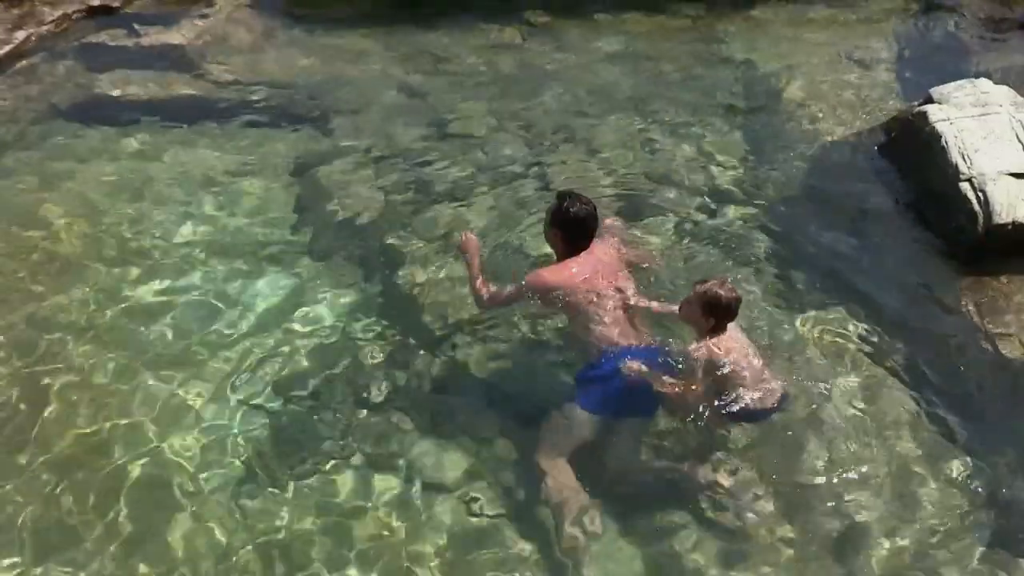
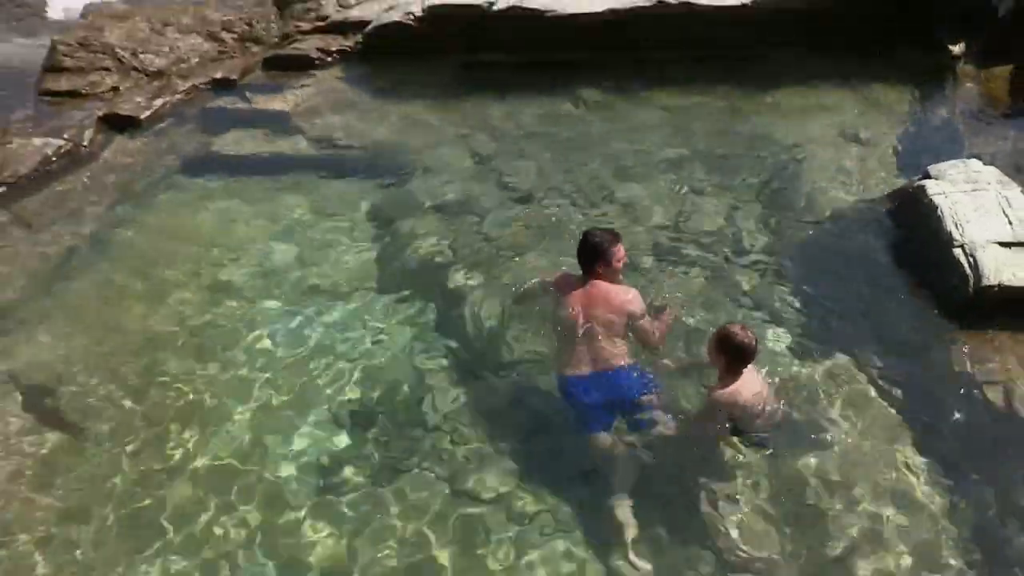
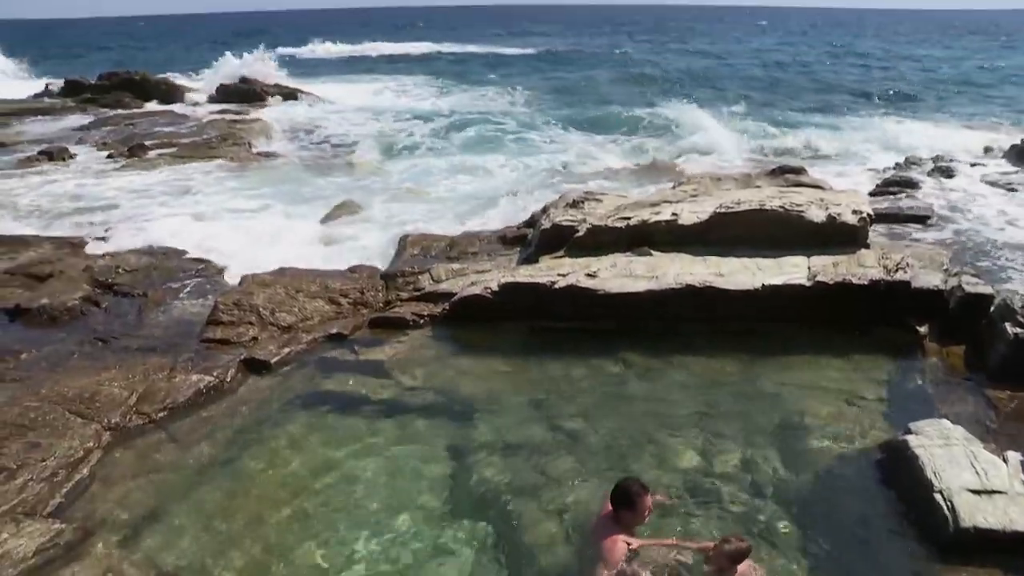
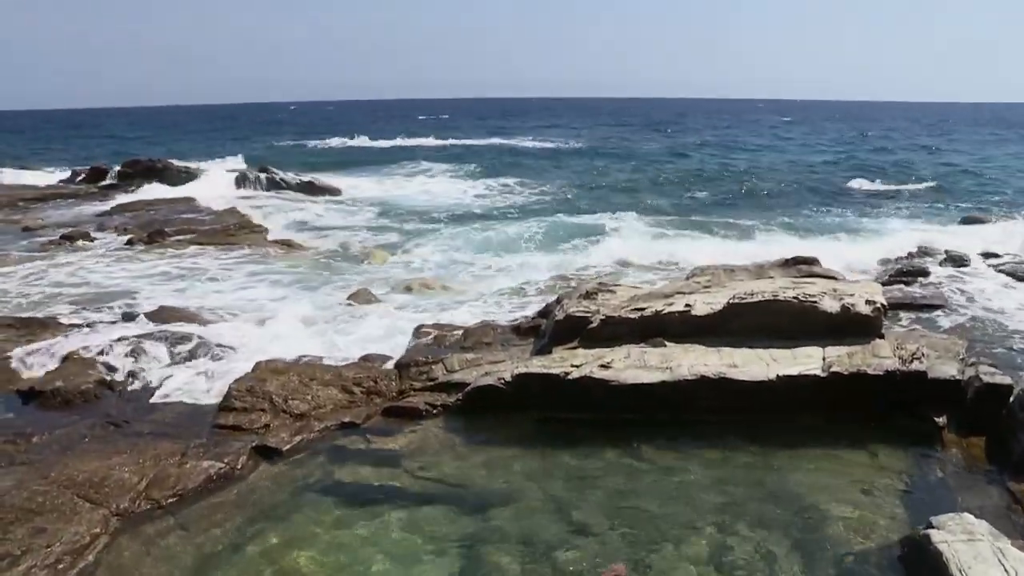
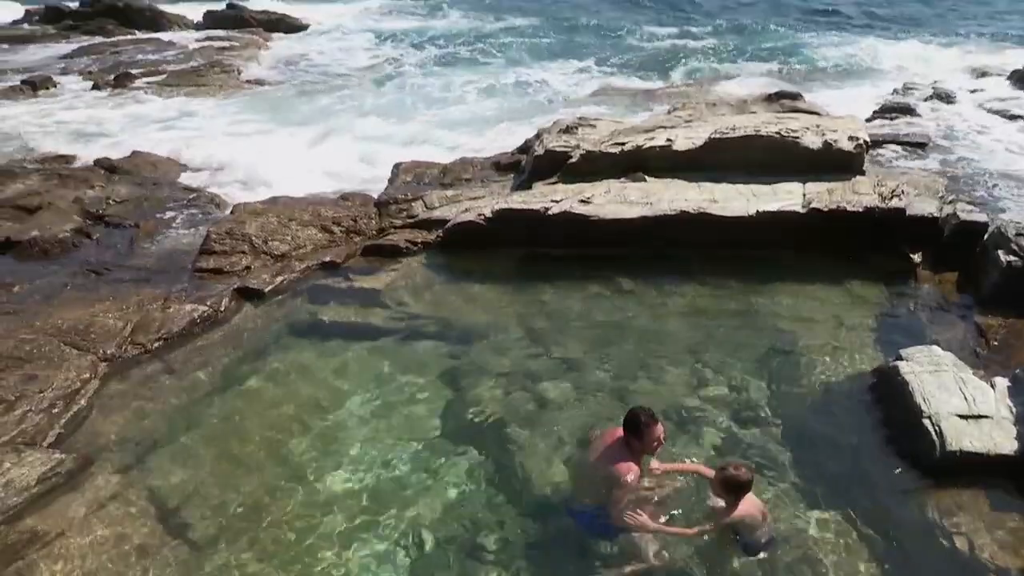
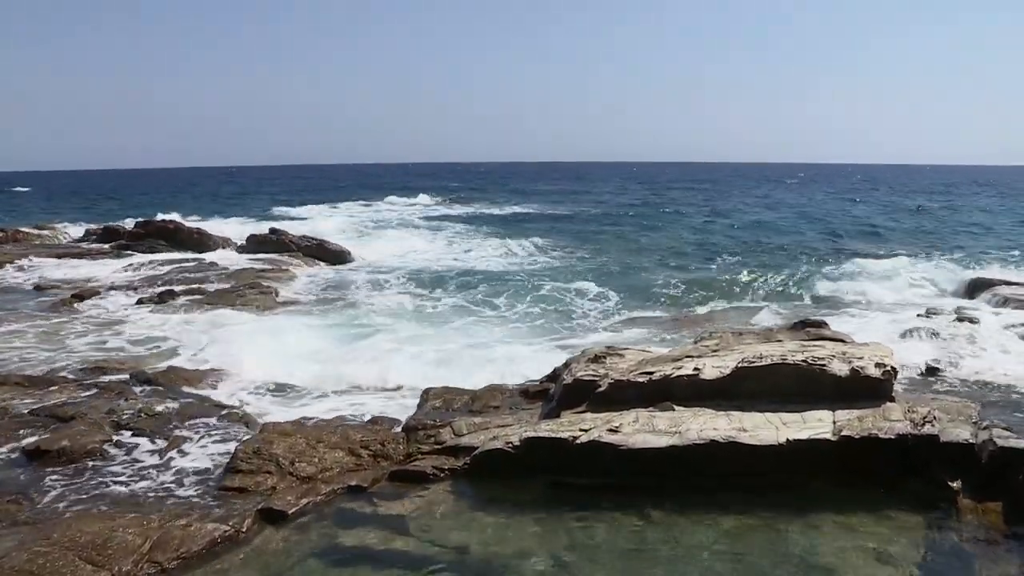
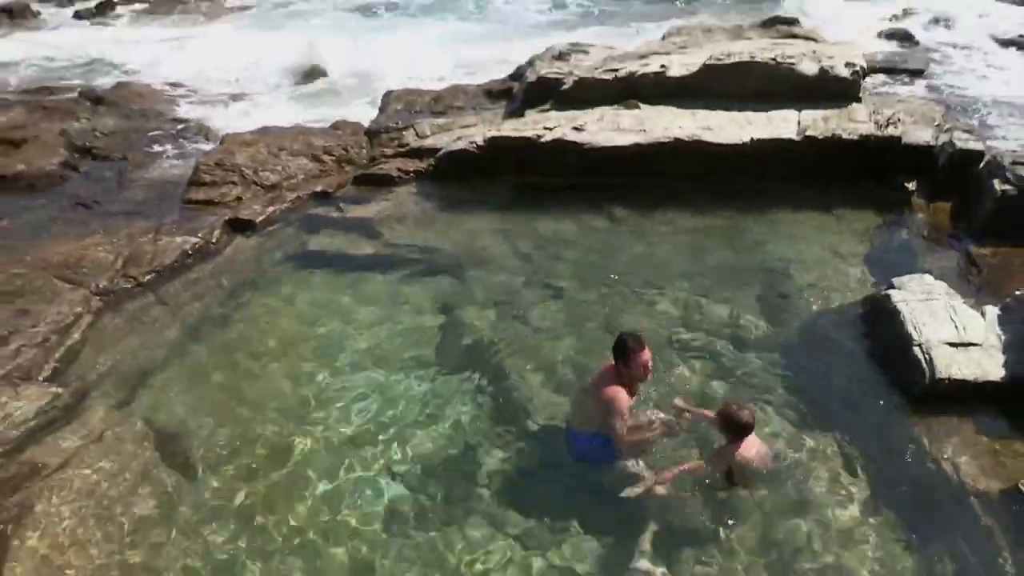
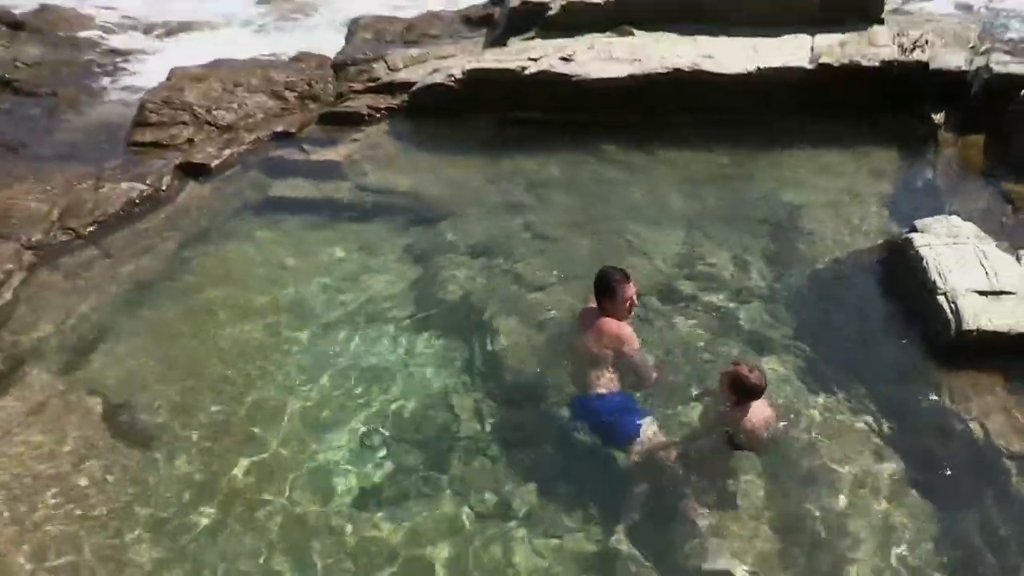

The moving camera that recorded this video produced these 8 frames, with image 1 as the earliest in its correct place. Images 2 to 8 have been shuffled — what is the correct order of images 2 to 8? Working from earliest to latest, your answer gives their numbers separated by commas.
2, 8, 7, 5, 3, 4, 6
